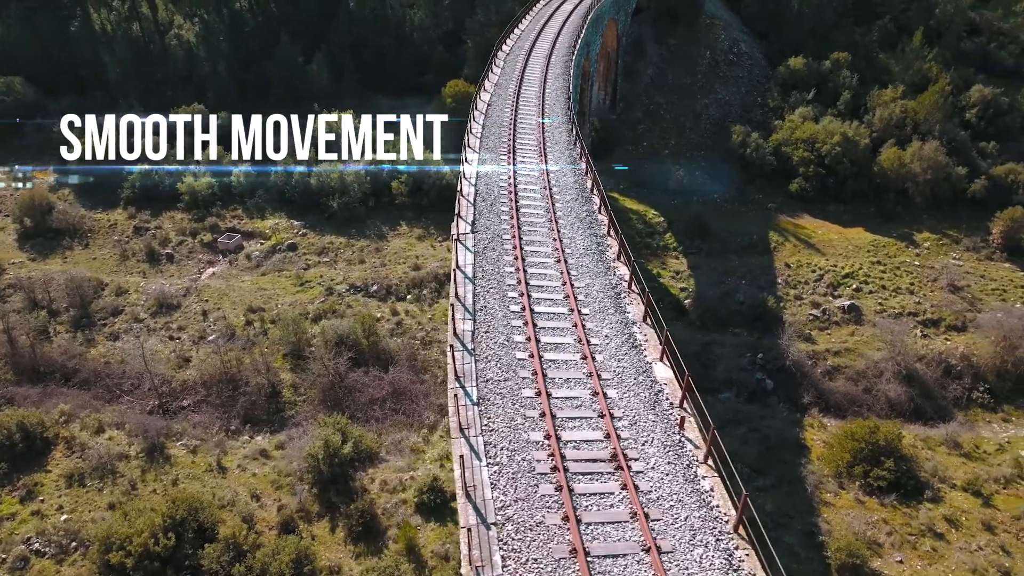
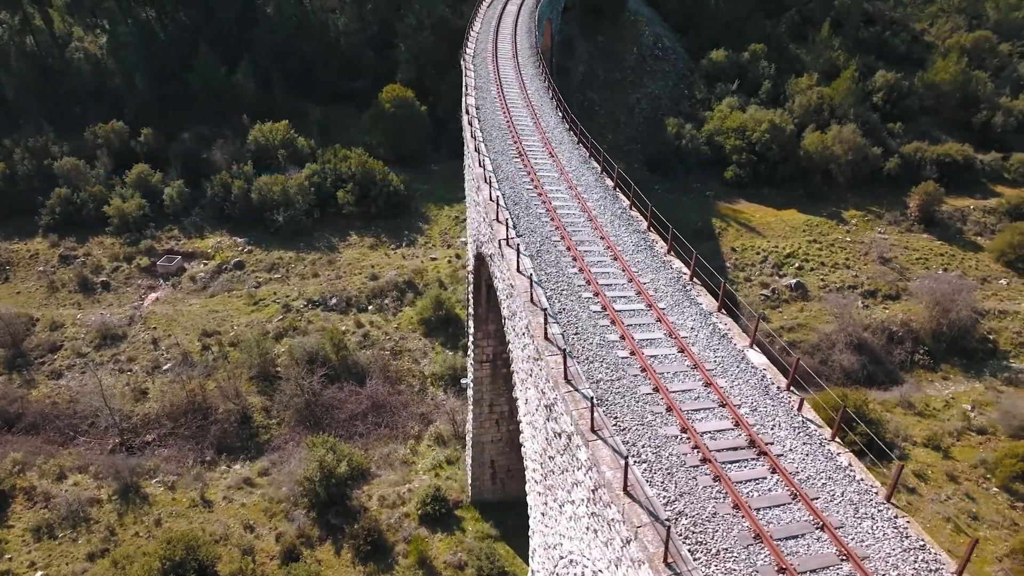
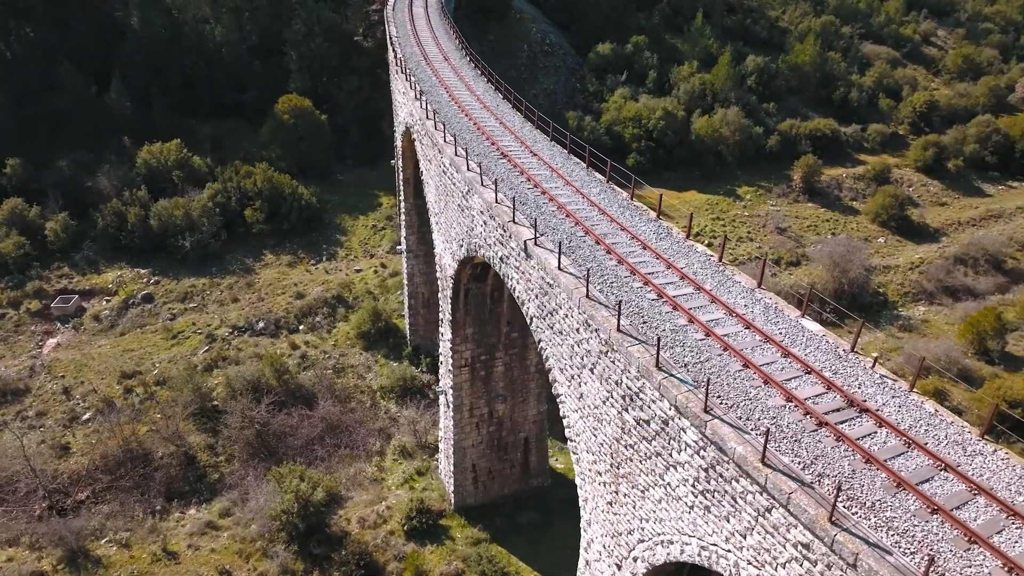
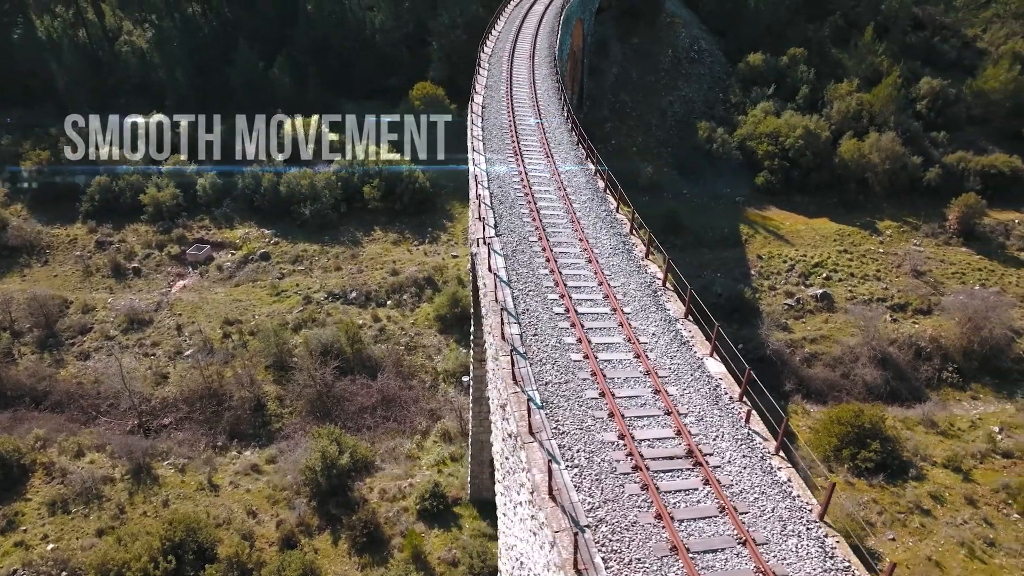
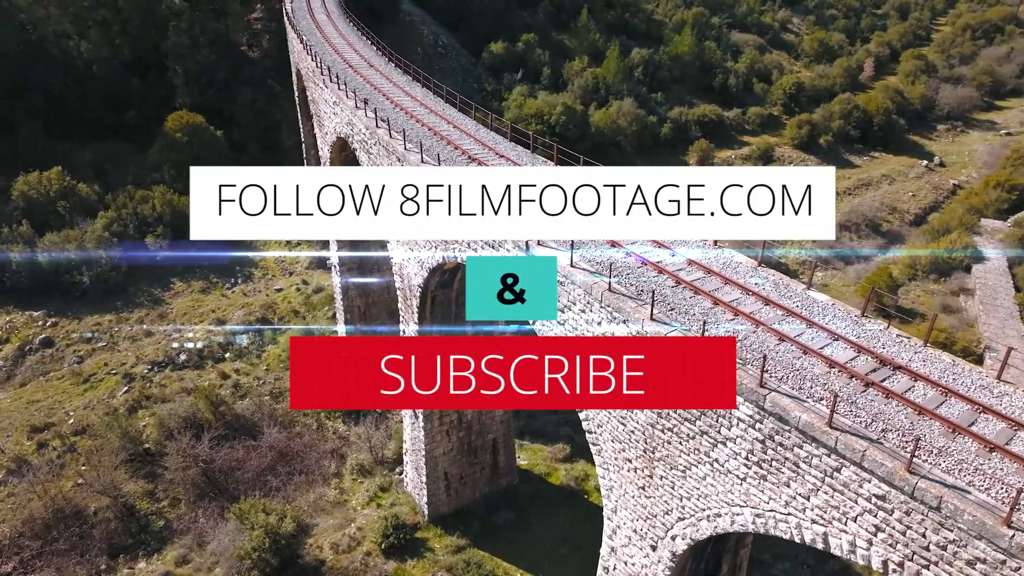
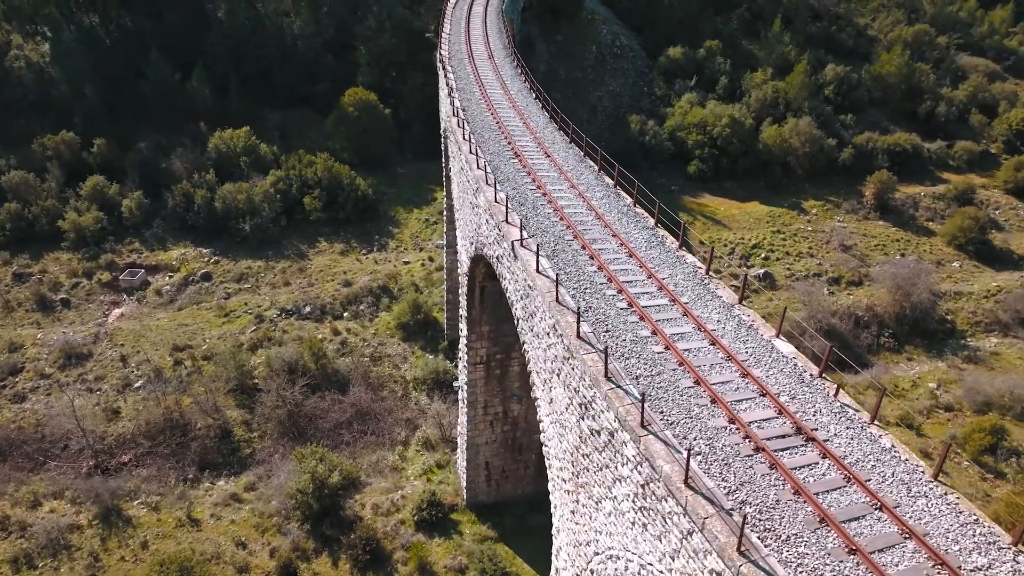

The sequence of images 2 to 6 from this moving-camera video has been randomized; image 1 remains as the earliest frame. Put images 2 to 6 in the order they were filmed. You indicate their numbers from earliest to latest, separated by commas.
4, 2, 6, 3, 5
